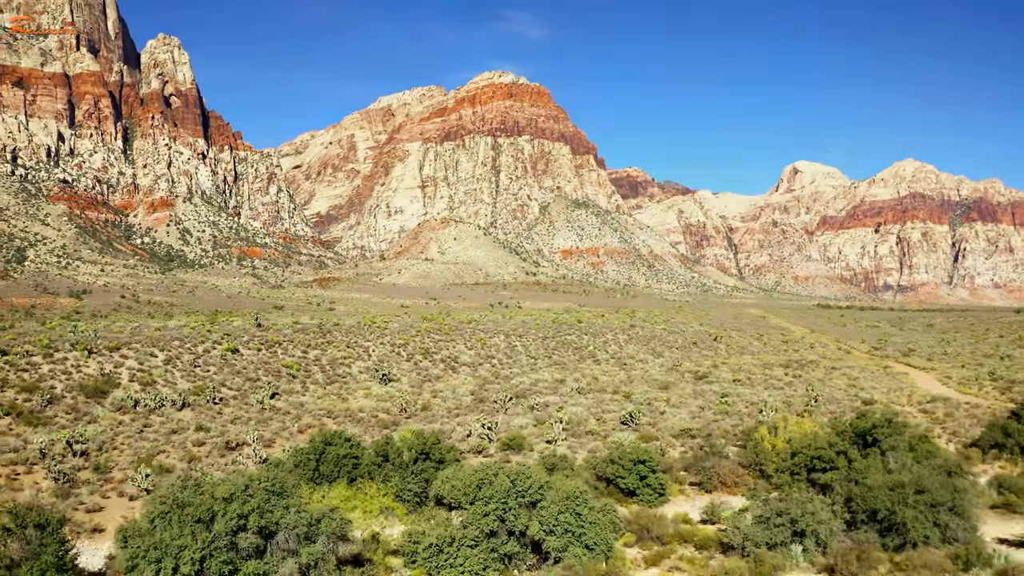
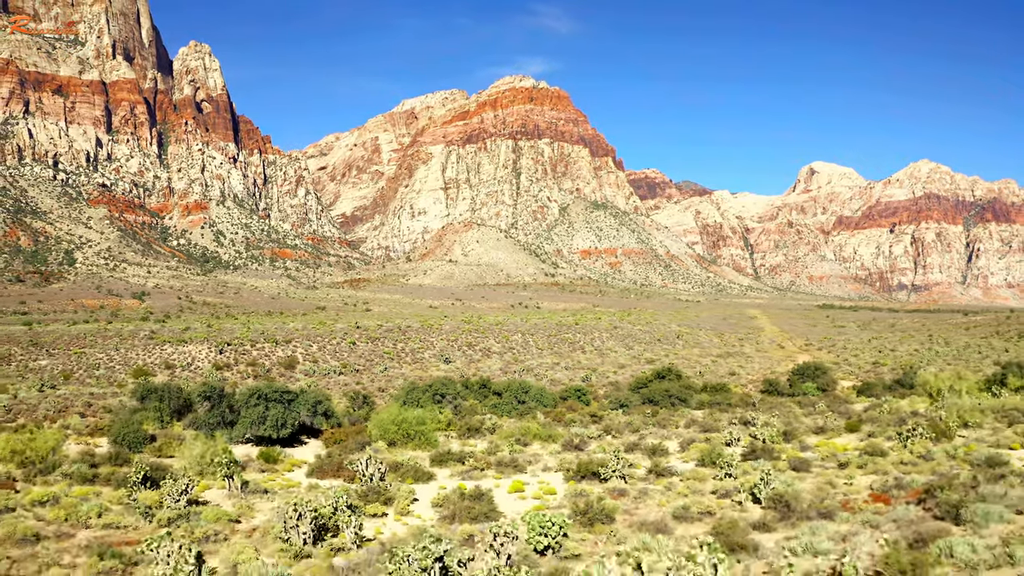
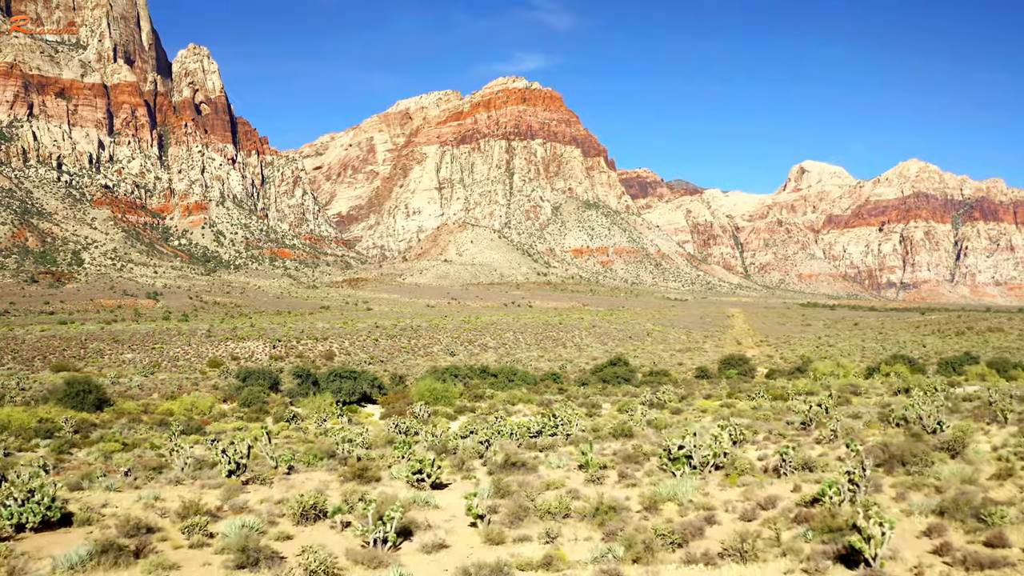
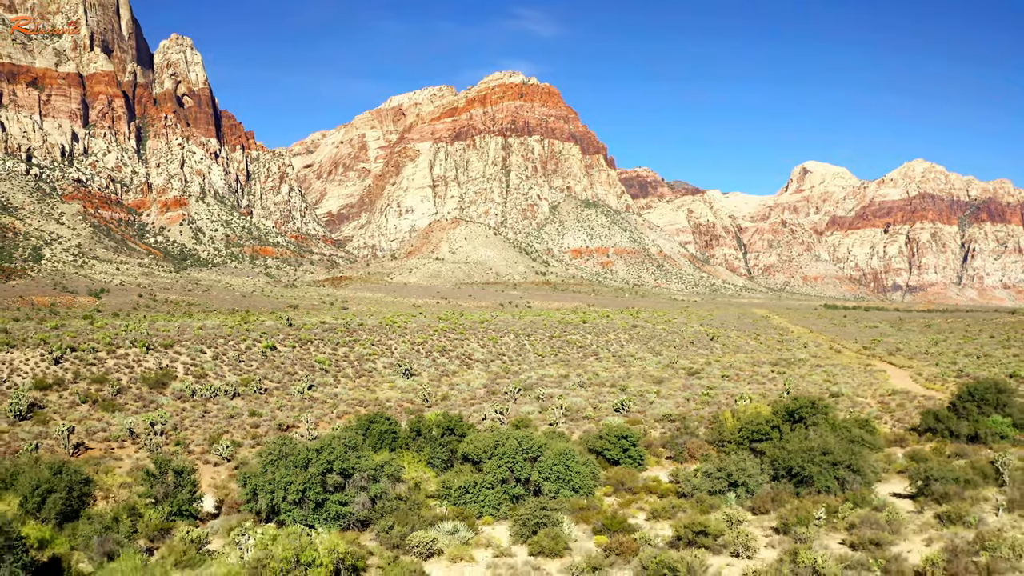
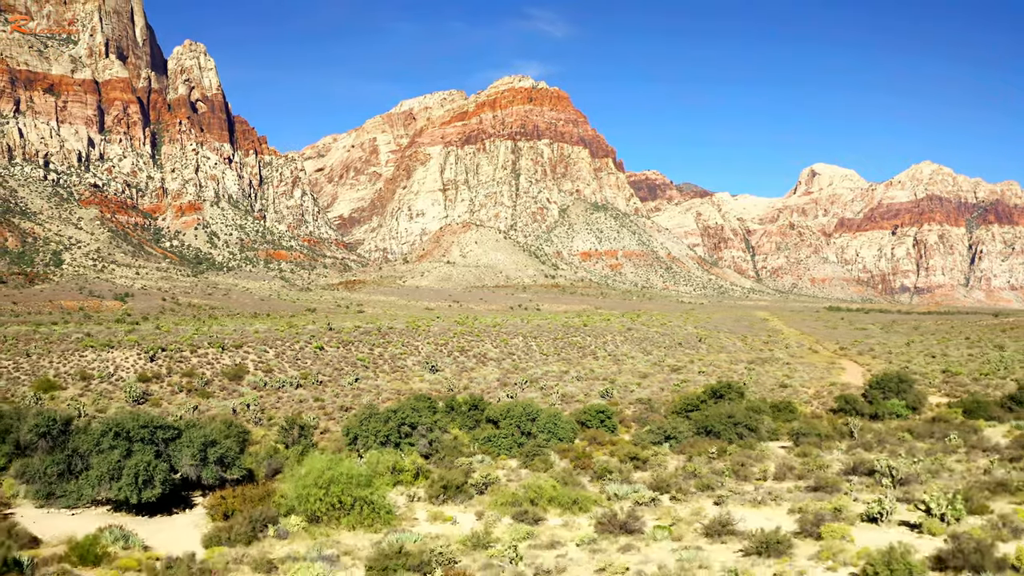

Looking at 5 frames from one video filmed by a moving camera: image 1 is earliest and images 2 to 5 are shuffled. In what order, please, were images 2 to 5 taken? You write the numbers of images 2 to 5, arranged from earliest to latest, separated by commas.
4, 5, 2, 3
